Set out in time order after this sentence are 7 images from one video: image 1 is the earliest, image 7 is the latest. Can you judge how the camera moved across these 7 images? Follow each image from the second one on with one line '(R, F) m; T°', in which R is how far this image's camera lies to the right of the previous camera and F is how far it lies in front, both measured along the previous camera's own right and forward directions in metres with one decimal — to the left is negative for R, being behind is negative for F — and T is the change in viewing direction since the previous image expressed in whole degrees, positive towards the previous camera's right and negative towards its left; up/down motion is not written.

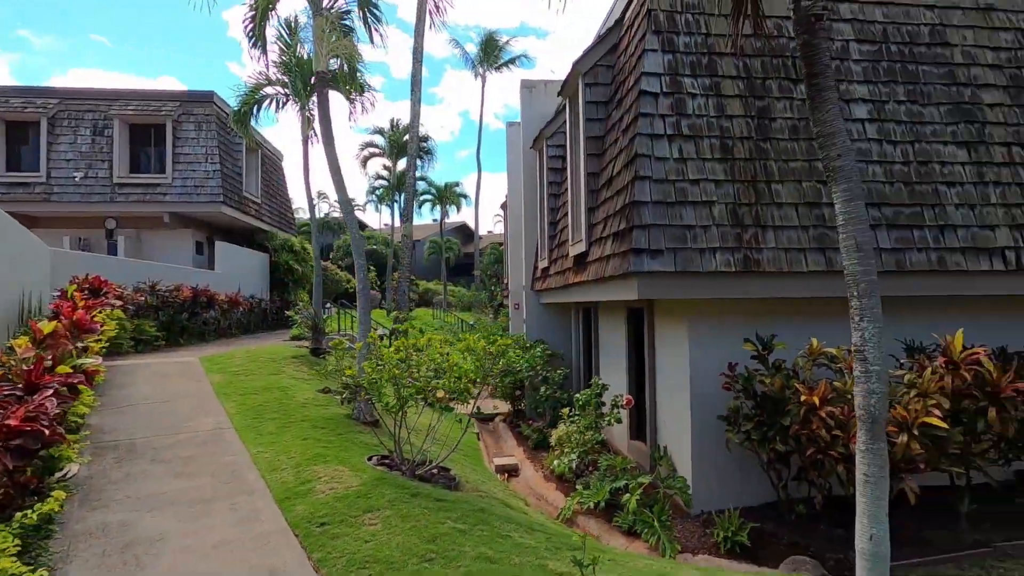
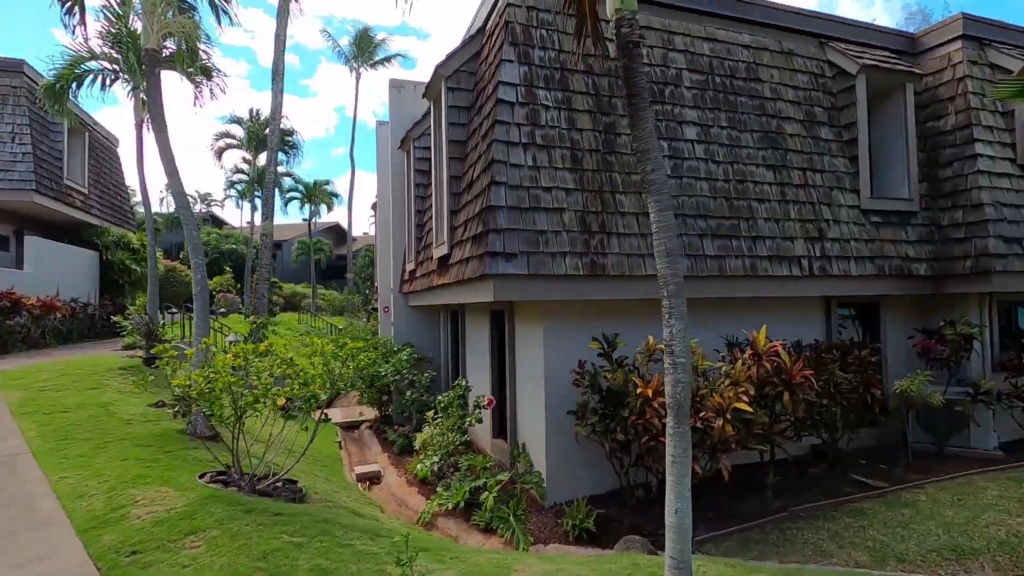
(+0.2, 0.0) m; +13°
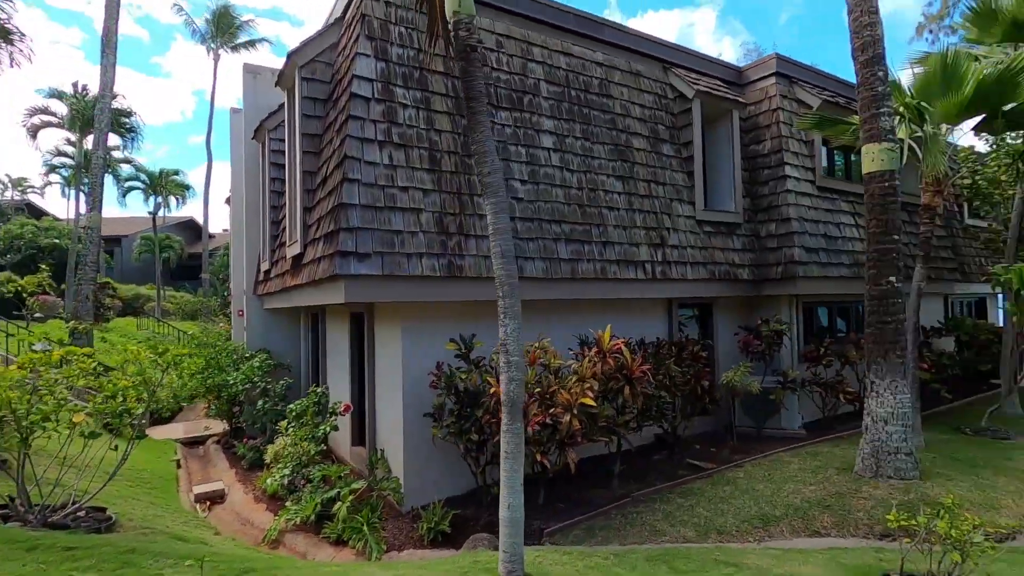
(+0.2, 0.0) m; +13°
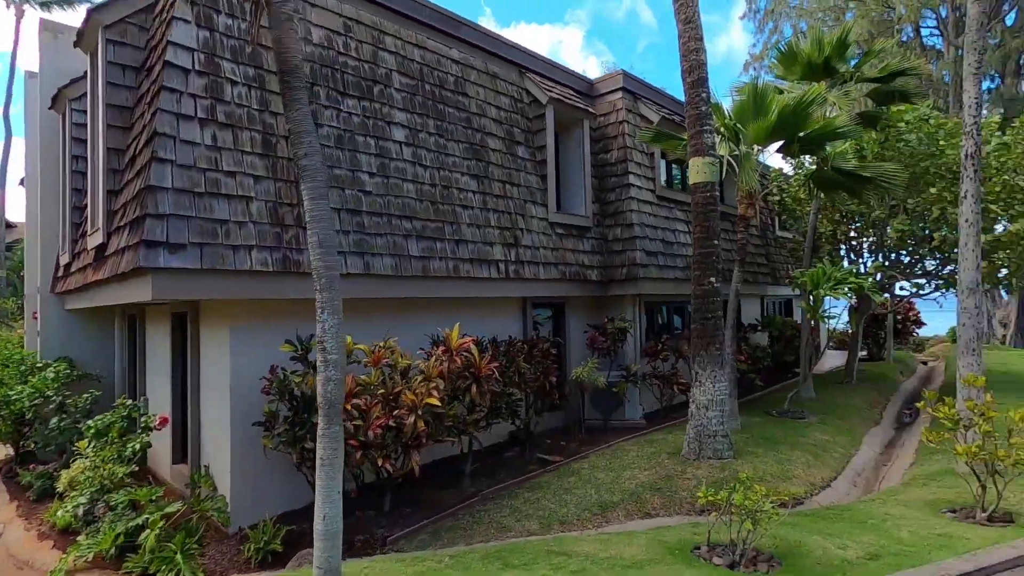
(+0.3, +0.1) m; +13°
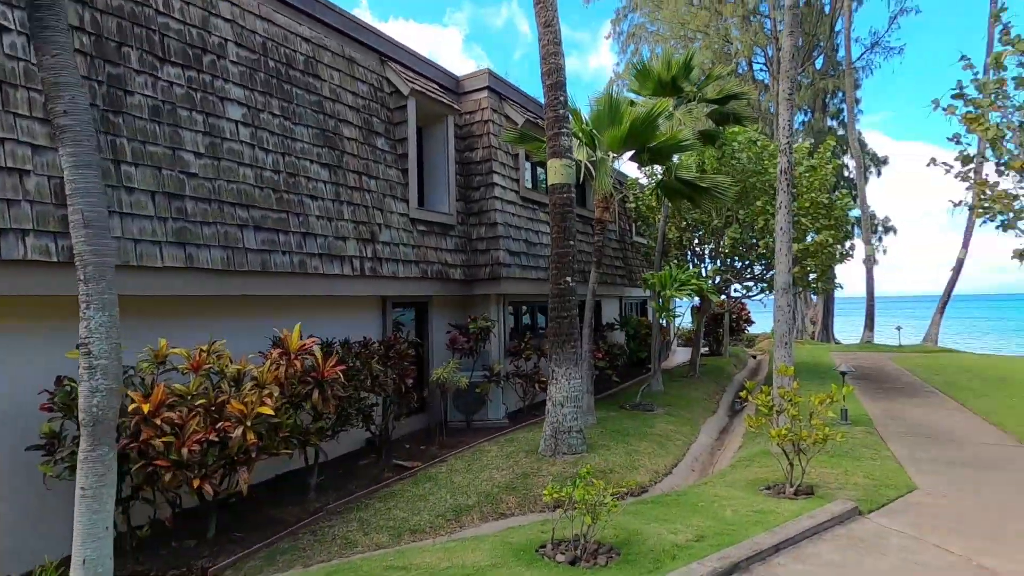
(+0.2, +0.2) m; +13°
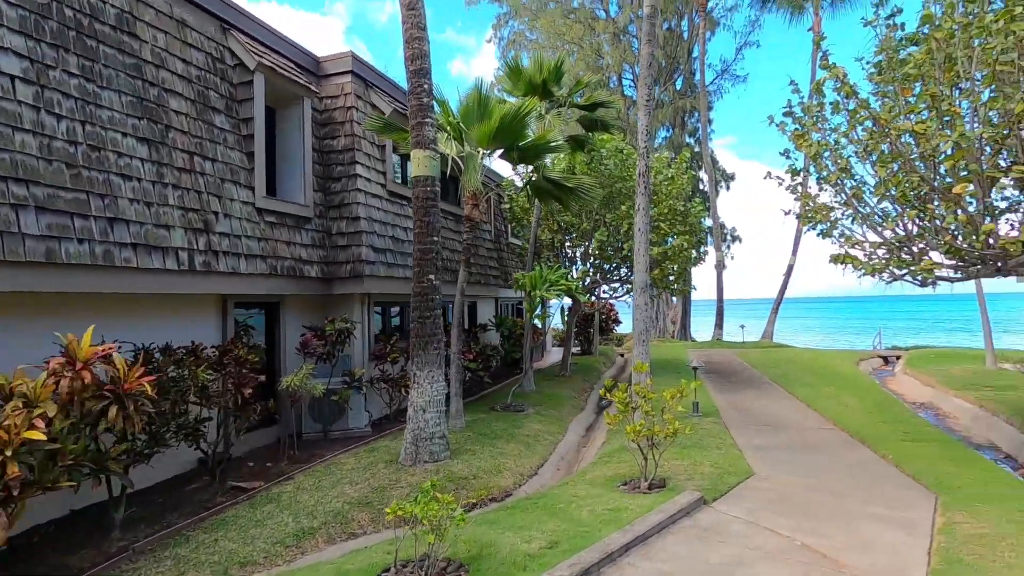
(+0.3, +0.3) m; +12°
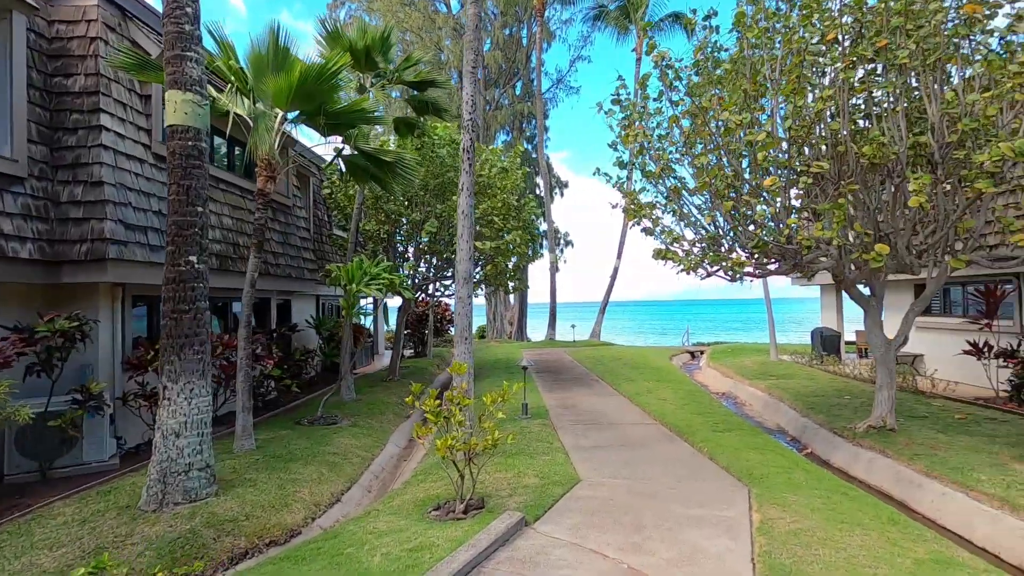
(+0.4, +0.9) m; +17°
